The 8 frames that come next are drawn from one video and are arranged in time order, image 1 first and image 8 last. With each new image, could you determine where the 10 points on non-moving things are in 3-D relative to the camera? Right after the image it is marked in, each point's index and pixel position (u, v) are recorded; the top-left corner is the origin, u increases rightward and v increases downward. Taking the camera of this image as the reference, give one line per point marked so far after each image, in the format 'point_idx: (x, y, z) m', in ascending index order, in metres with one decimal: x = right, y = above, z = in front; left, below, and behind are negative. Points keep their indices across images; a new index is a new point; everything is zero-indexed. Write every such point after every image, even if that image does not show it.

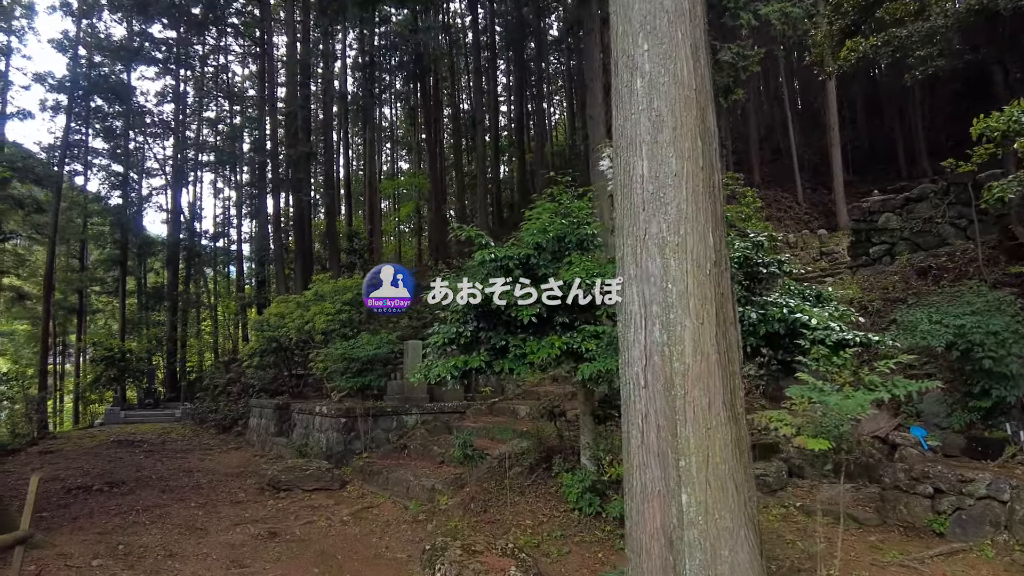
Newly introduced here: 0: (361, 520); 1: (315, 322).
0: (-1.3, -1.9, +5.6) m
1: (-2.6, -0.5, +8.9) m
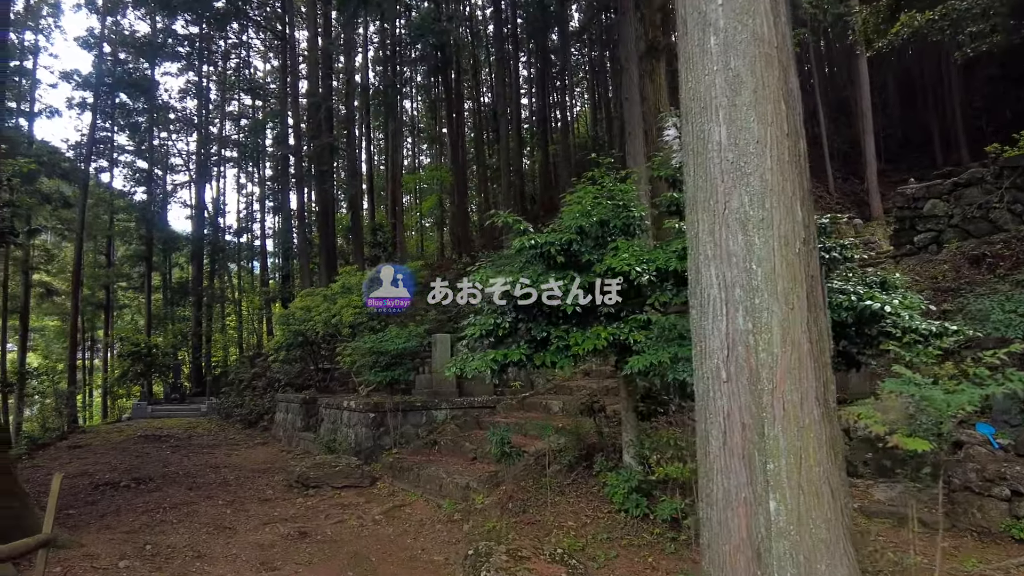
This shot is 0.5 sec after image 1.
0: (-0.9, -1.9, +5.4) m
1: (-2.2, -0.4, +8.7) m
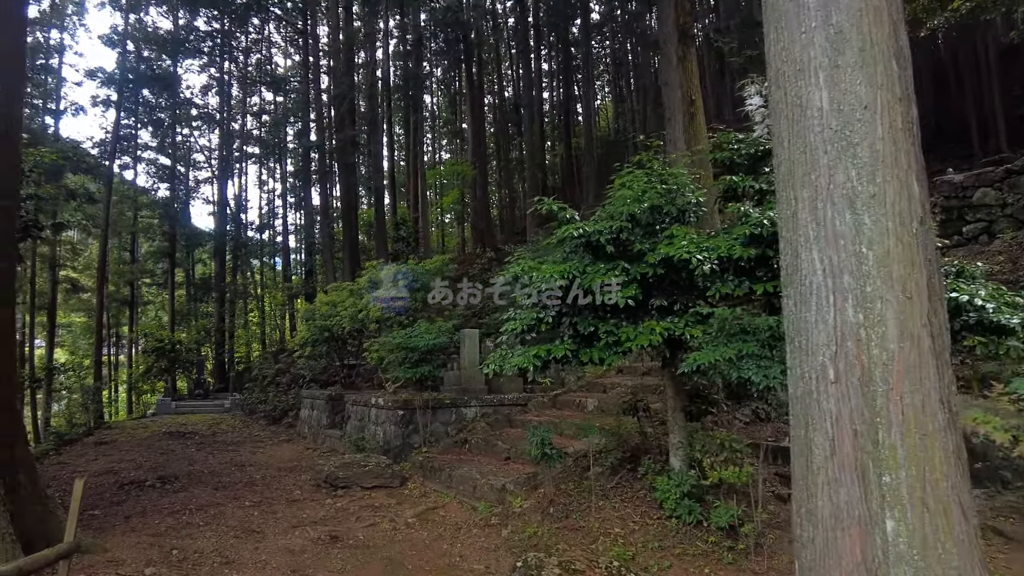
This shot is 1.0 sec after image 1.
0: (-0.6, -1.8, +5.1) m
1: (-1.8, -0.3, +8.5) m
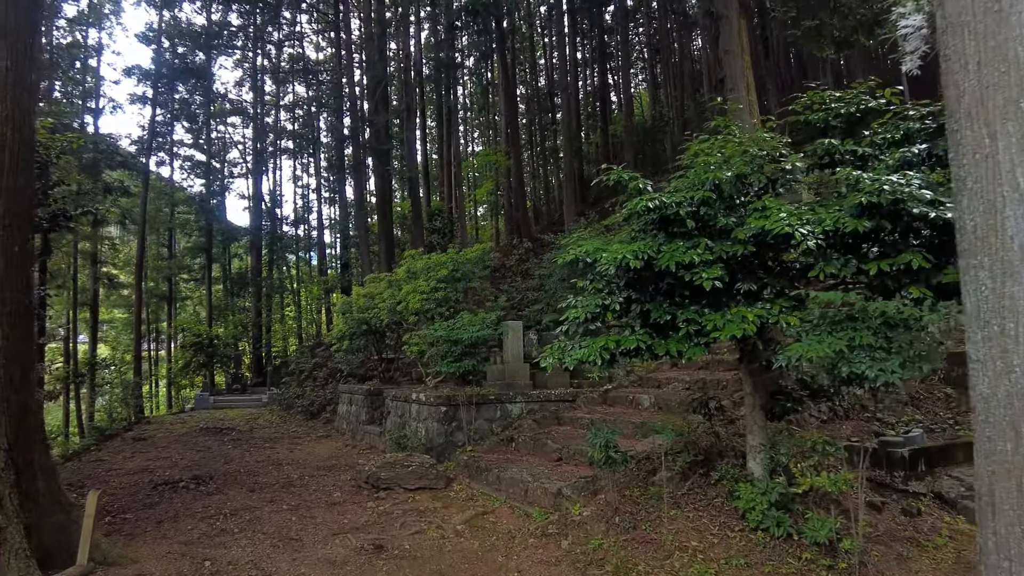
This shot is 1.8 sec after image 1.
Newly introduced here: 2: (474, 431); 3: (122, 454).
0: (-0.2, -1.7, +4.7) m
1: (-1.3, -0.2, +8.1) m
2: (-0.4, -1.5, +7.0) m
3: (-5.1, -2.2, +8.9) m
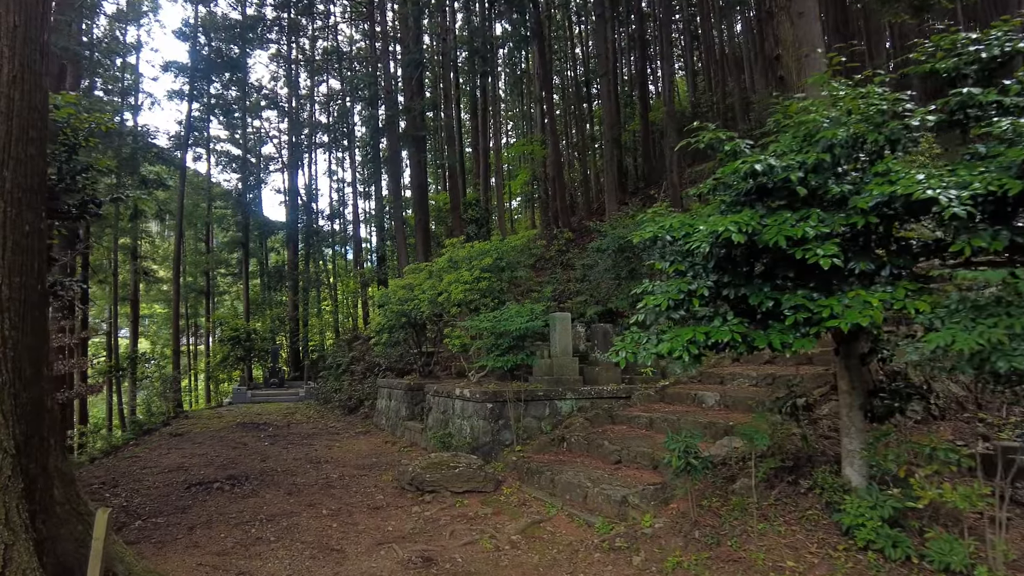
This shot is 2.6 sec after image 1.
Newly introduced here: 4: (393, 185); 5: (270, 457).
0: (+0.1, -1.6, +4.3) m
1: (-0.7, -0.1, +7.7) m
2: (+0.1, -1.4, +6.5) m
3: (-4.5, -2.1, +8.6) m
4: (-3.2, +2.7, +18.0) m
5: (-2.8, -1.9, +7.7) m
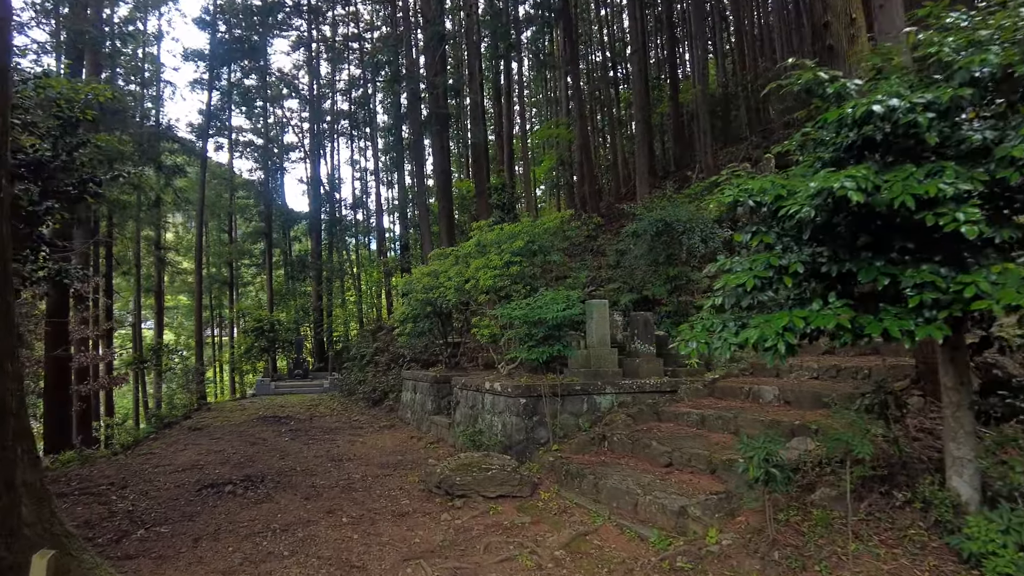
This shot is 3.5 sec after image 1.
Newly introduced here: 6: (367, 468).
0: (+0.4, -1.5, +3.8) m
1: (-0.4, +0.1, +7.2) m
2: (+0.4, -1.2, +6.0) m
3: (-4.1, -2.0, +8.3) m
4: (-2.5, +3.0, +17.5) m
5: (-2.4, -1.8, +7.2) m
6: (-1.4, -1.7, +6.4) m
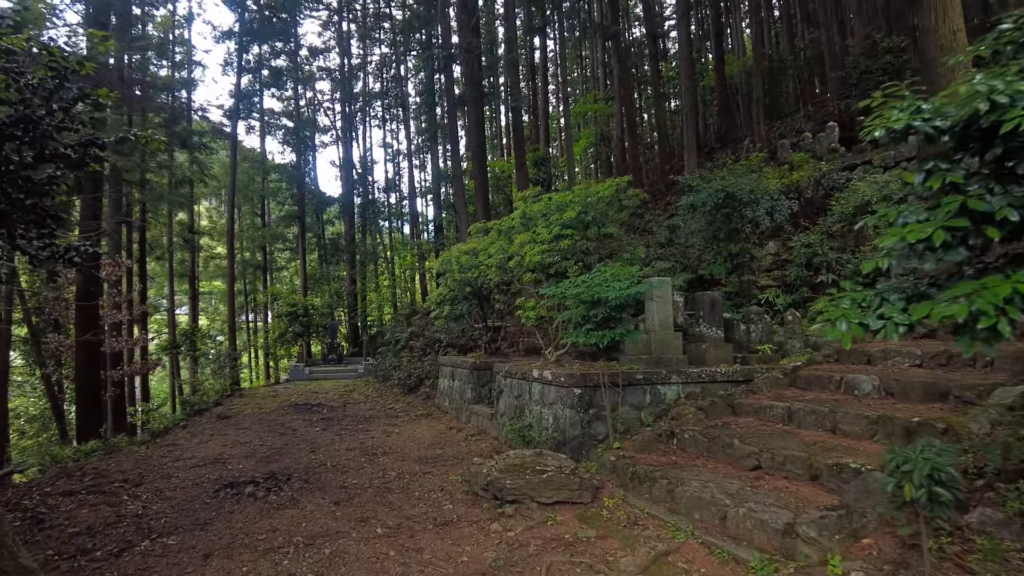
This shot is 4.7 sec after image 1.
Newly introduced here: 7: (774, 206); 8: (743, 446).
0: (+0.7, -1.4, +3.1) m
1: (+0.1, +0.3, +6.5) m
2: (+0.8, -1.1, +5.3) m
3: (-3.6, -1.7, +7.8) m
4: (-1.5, +3.5, +16.9) m
5: (-1.9, -1.6, +6.7) m
6: (-0.9, -1.5, +5.8) m
7: (+3.4, +1.1, +8.7) m
8: (+1.5, -1.0, +4.3) m
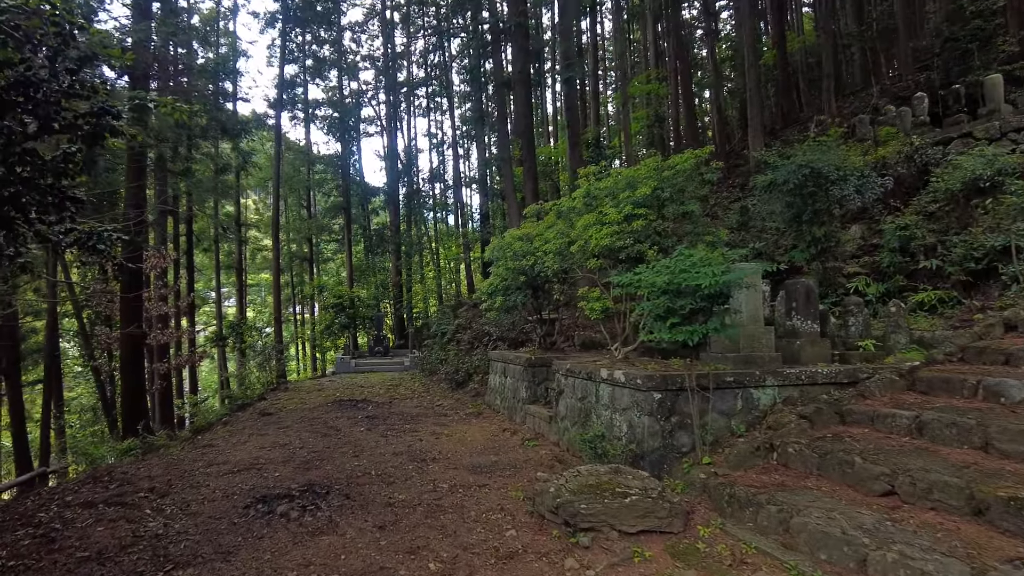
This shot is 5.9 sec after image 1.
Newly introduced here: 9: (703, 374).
0: (+1.0, -1.3, +2.3) m
1: (+0.6, +0.4, +5.7) m
2: (+1.3, -1.0, +4.5) m
3: (-3.0, -1.6, +7.3) m
4: (-0.3, +3.7, +16.2) m
5: (-1.3, -1.5, +6.1) m
6: (-0.4, -1.4, +5.1) m
7: (+4.0, +1.2, +7.7) m
8: (+1.9, -0.9, +3.5) m
9: (+1.3, -0.6, +4.6) m
